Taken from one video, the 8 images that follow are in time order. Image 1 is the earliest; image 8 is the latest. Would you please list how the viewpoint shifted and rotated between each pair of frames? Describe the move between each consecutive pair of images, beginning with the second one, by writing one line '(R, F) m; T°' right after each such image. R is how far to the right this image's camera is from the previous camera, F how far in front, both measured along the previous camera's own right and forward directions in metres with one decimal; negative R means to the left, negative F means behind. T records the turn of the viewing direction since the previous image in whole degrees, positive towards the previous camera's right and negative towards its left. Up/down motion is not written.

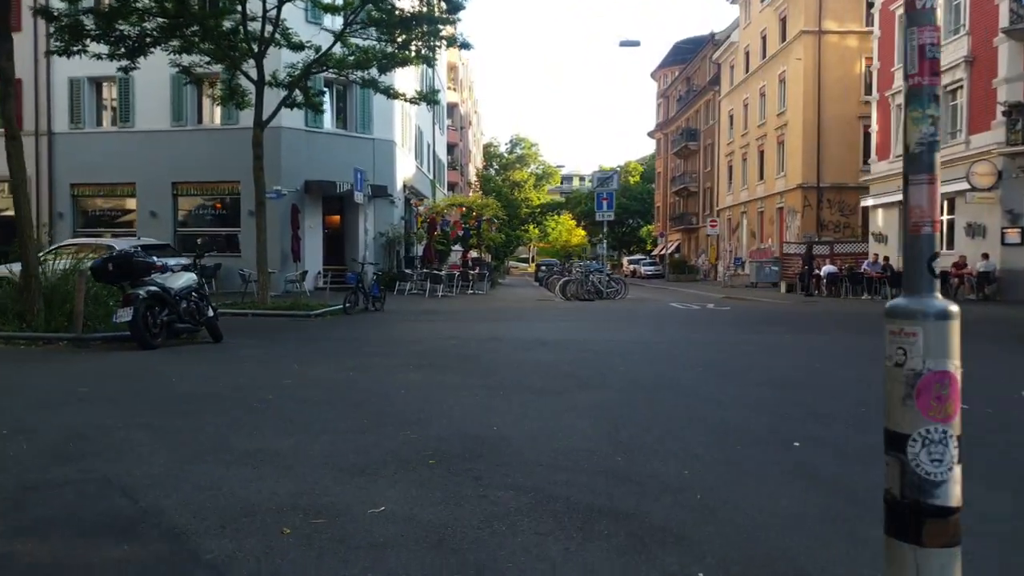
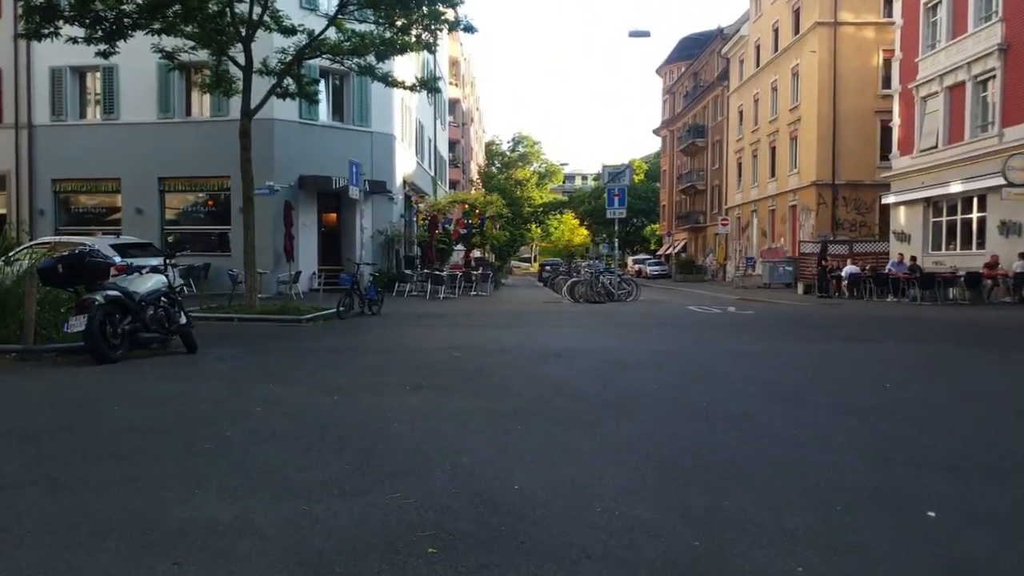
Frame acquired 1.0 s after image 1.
(-0.1, +1.3) m; 0°
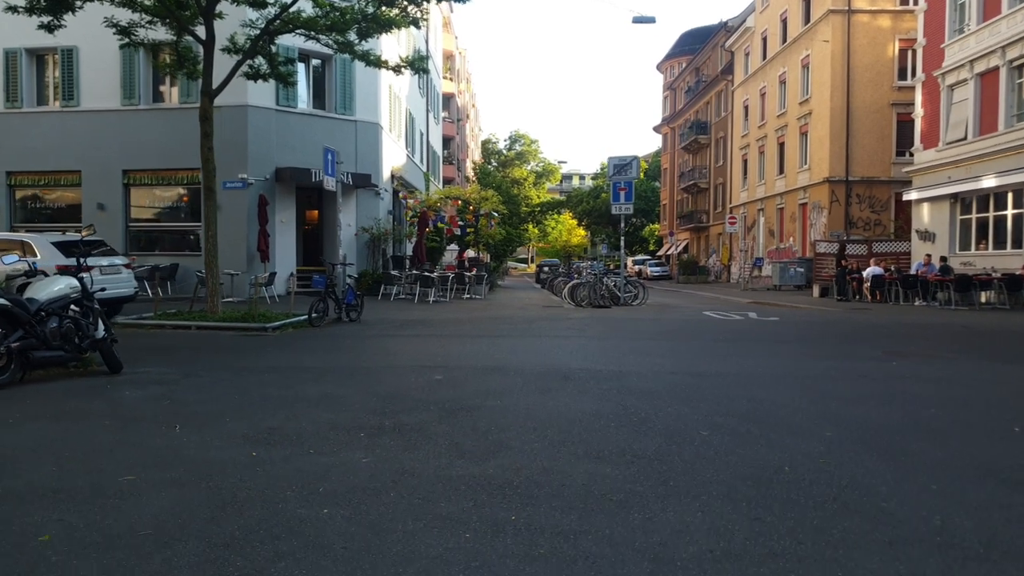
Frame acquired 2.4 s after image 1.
(0.0, +1.9) m; 0°
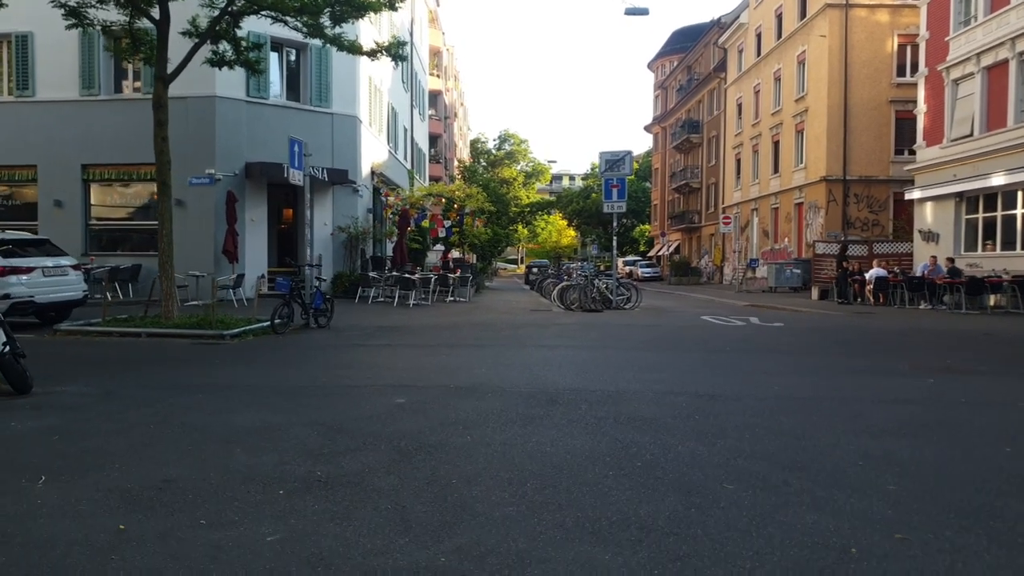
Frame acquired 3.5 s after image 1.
(+0.1, +1.2) m; +1°
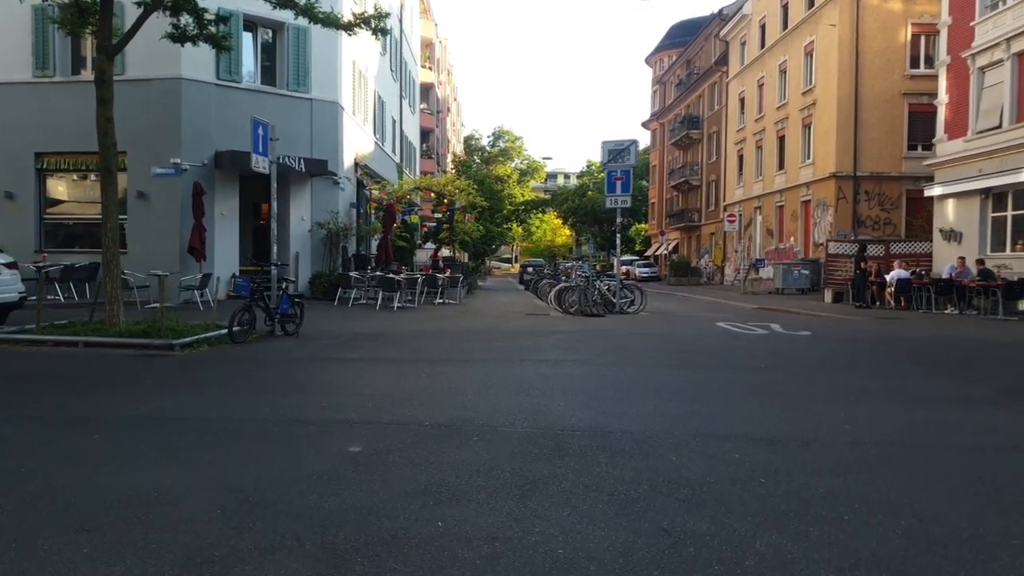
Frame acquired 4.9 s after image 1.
(0.0, +1.6) m; 0°
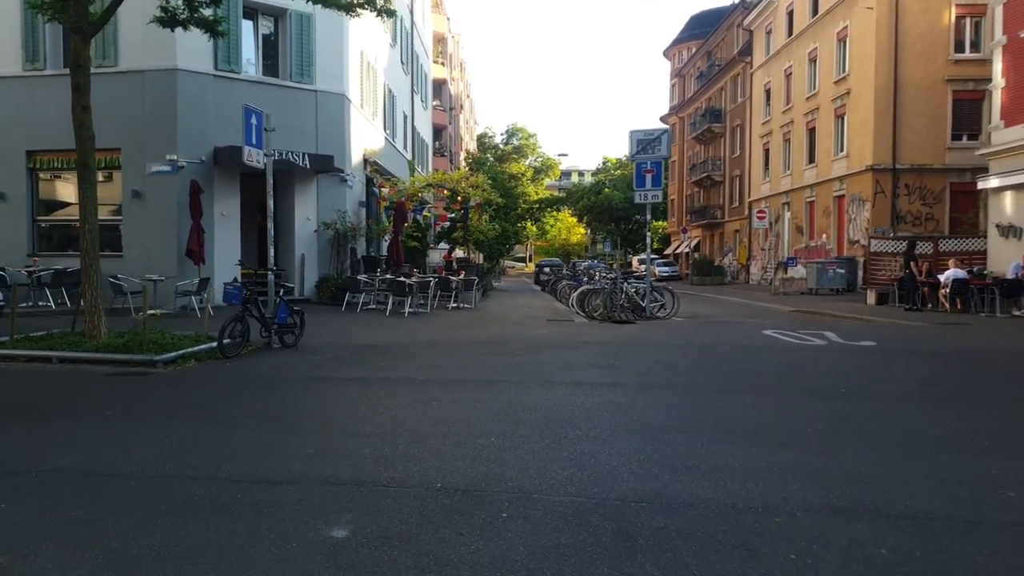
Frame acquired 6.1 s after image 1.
(-0.1, +1.4) m; -1°
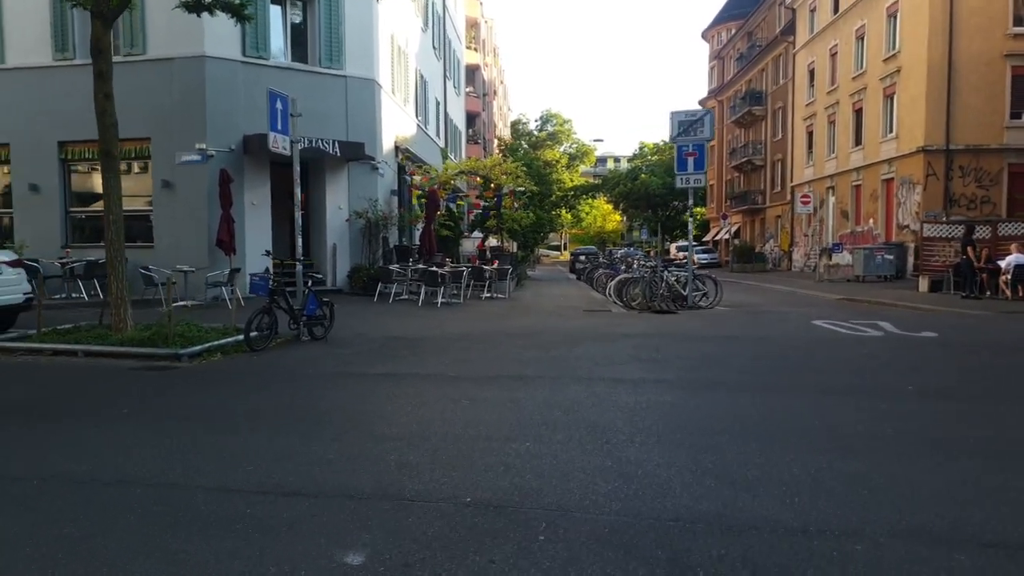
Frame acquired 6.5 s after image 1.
(0.0, +0.5) m; -3°
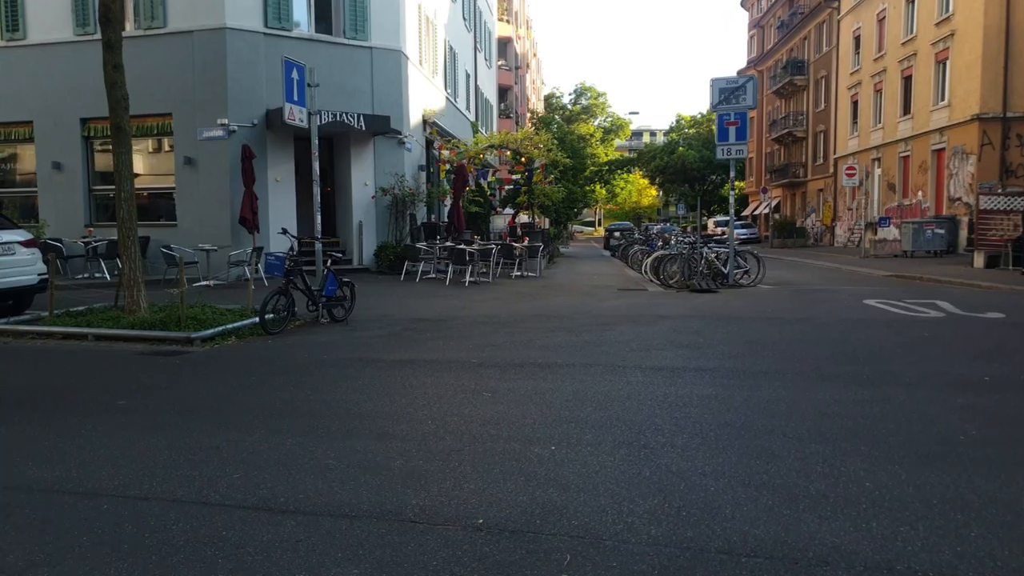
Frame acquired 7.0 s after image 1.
(+0.1, +0.6) m; -3°
